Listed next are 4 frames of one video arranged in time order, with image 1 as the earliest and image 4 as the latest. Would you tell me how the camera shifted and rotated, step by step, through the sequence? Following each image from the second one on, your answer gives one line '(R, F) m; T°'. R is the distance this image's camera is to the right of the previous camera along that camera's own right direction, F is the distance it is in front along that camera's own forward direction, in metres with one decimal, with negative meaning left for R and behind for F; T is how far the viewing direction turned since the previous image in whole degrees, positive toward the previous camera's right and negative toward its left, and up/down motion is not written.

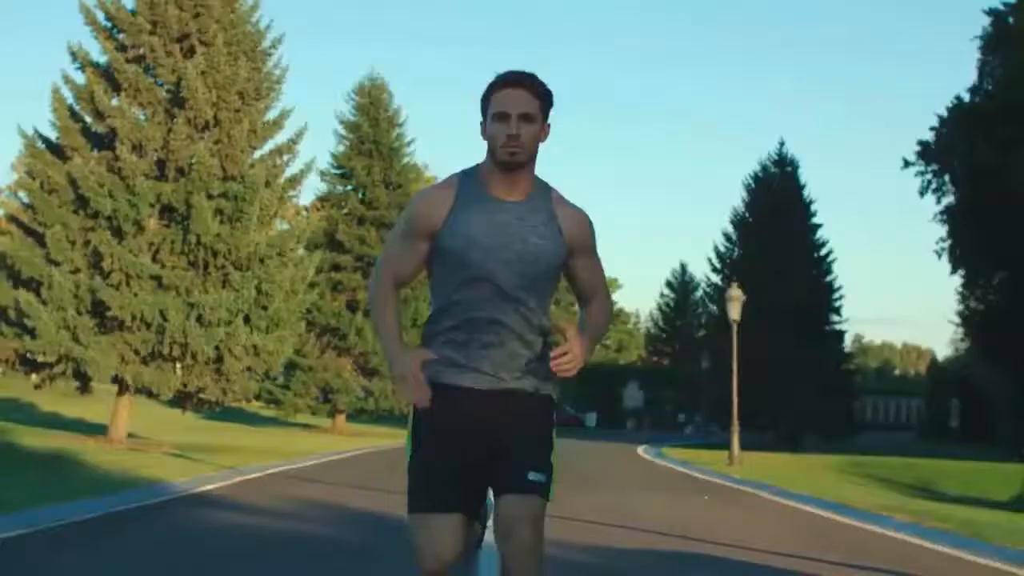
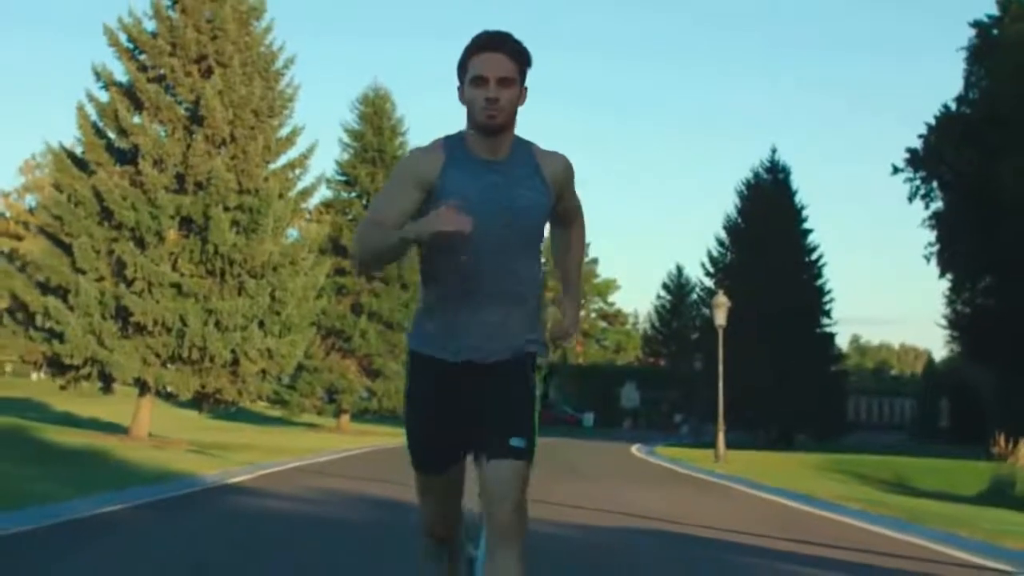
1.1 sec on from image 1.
(0.0, -1.1) m; 0°
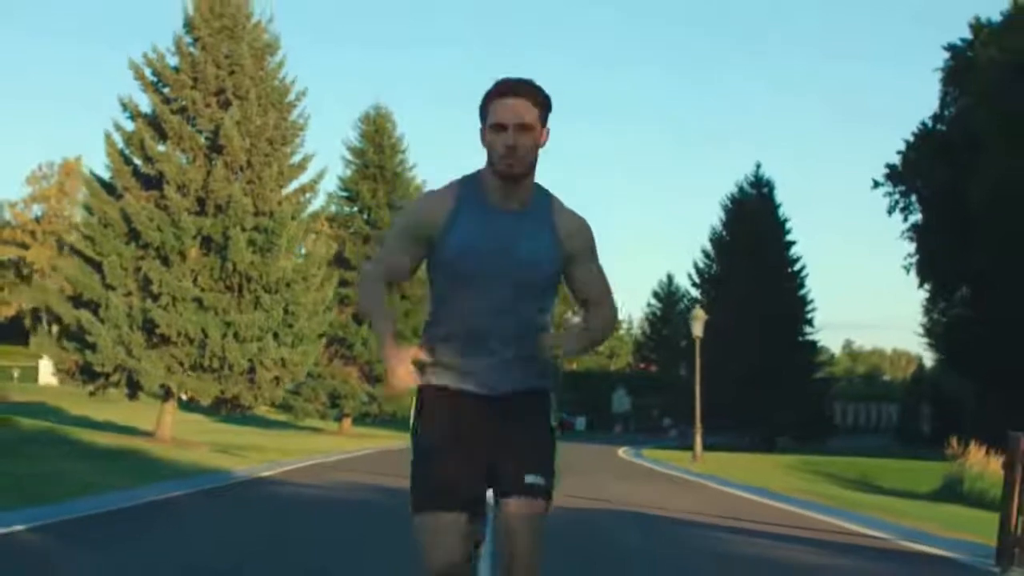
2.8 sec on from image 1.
(0.0, -1.7) m; 0°
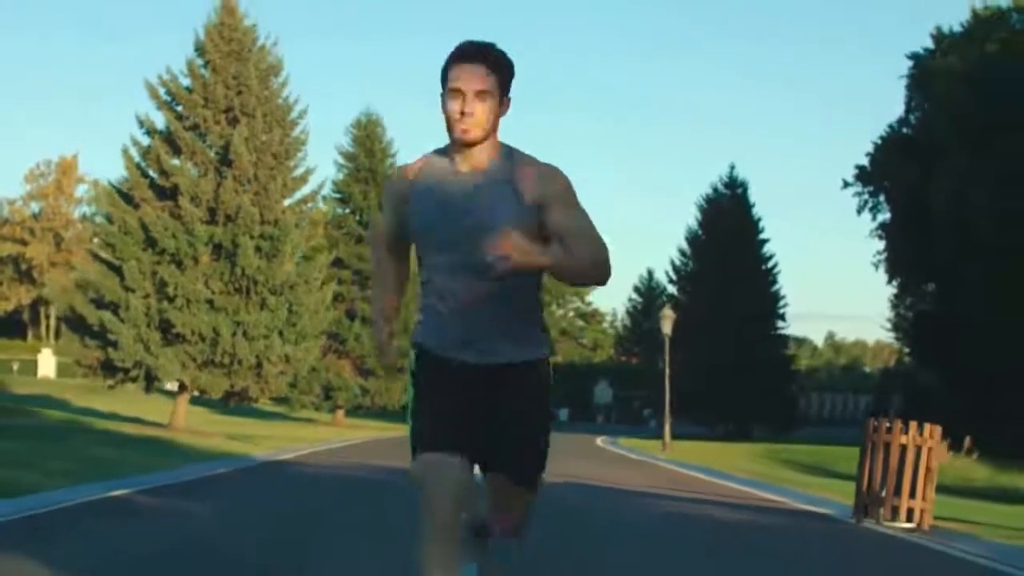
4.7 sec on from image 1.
(0.0, -1.9) m; +1°
